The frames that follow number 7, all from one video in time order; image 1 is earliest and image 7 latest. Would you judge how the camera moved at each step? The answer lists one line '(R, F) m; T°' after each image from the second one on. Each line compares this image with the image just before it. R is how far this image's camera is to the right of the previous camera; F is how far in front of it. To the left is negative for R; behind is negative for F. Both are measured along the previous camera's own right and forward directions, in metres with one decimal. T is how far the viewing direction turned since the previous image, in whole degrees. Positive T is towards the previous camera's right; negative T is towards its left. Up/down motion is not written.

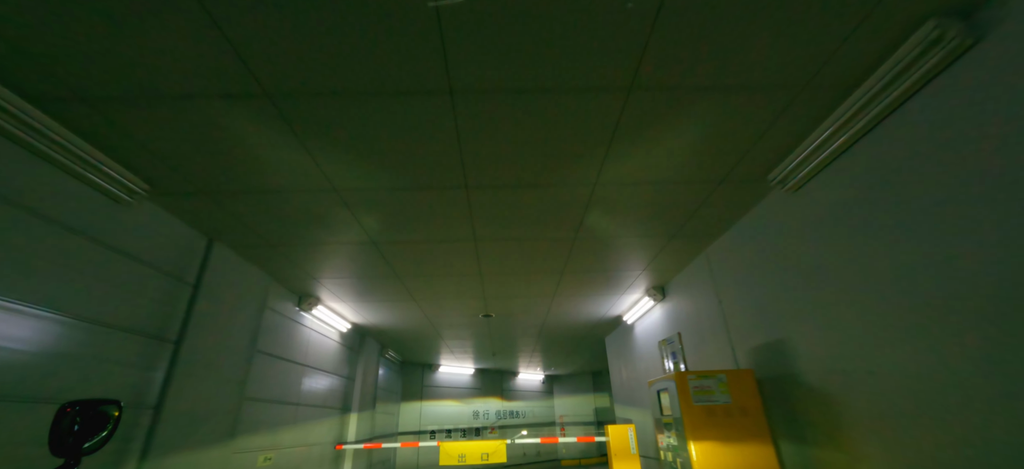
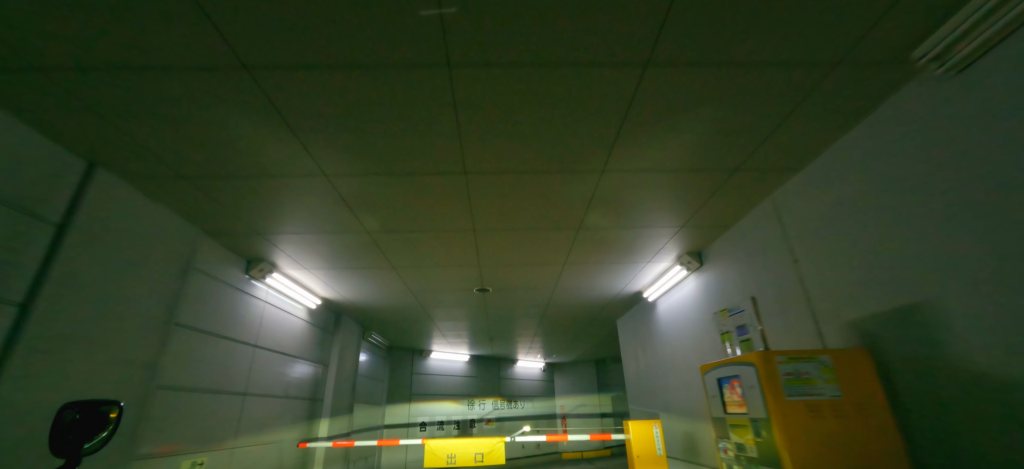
(0.0, +0.9) m; 0°
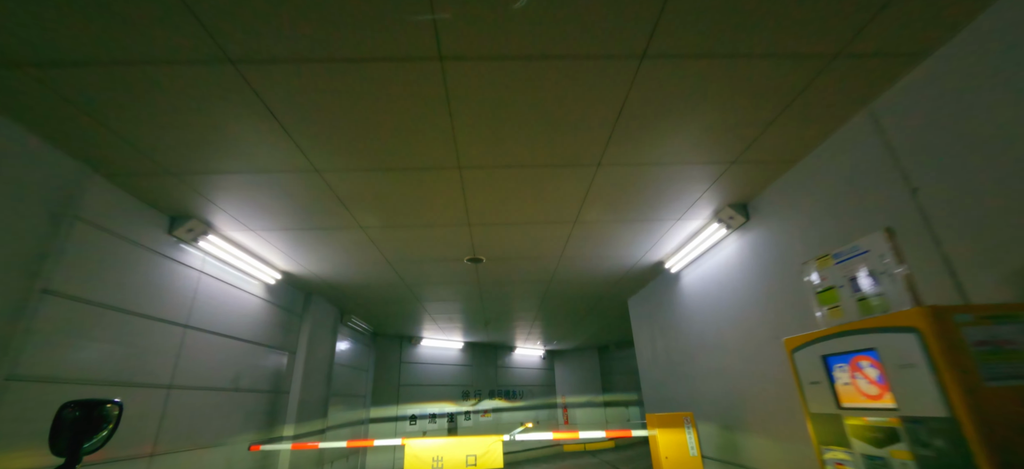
(0.0, +0.7) m; 0°
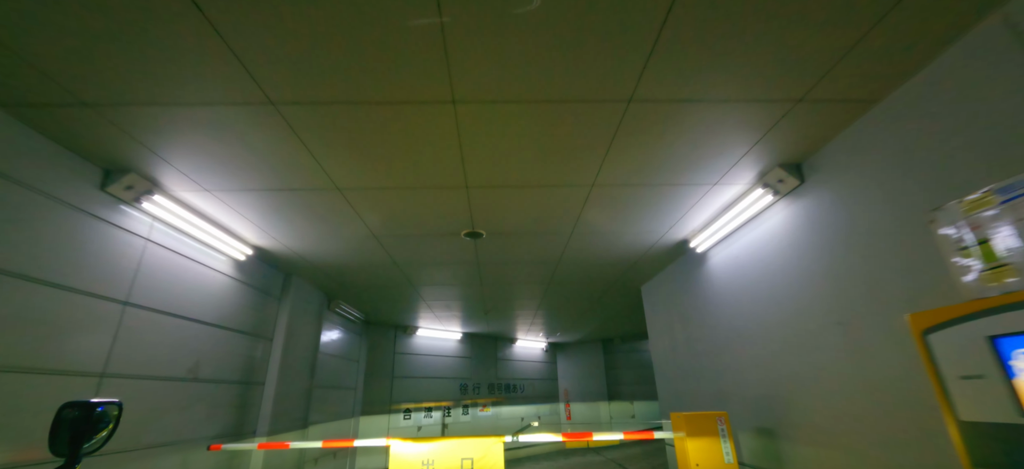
(0.0, +0.5) m; 0°
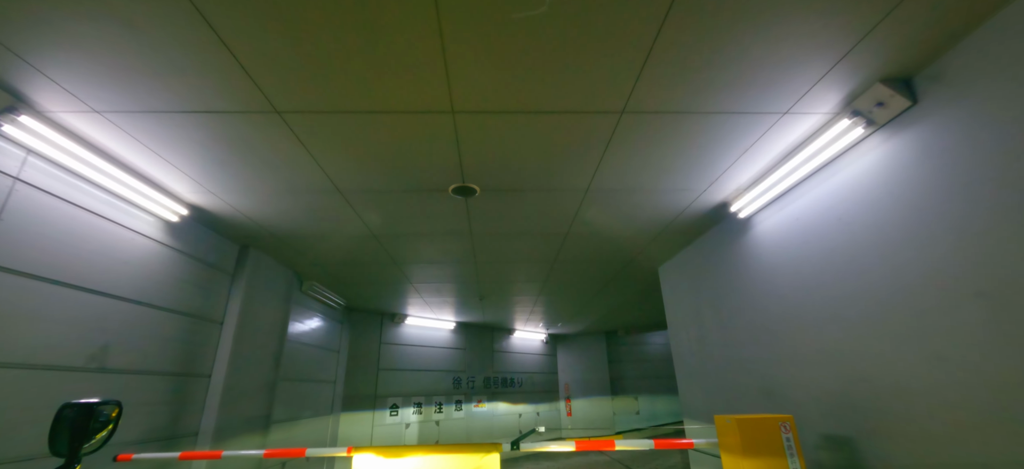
(0.0, +0.6) m; 0°
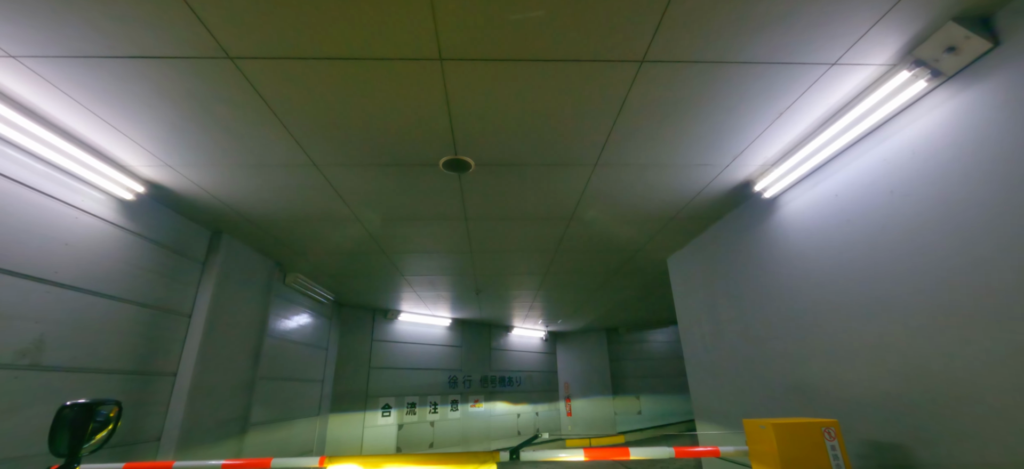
(0.0, +0.3) m; 0°
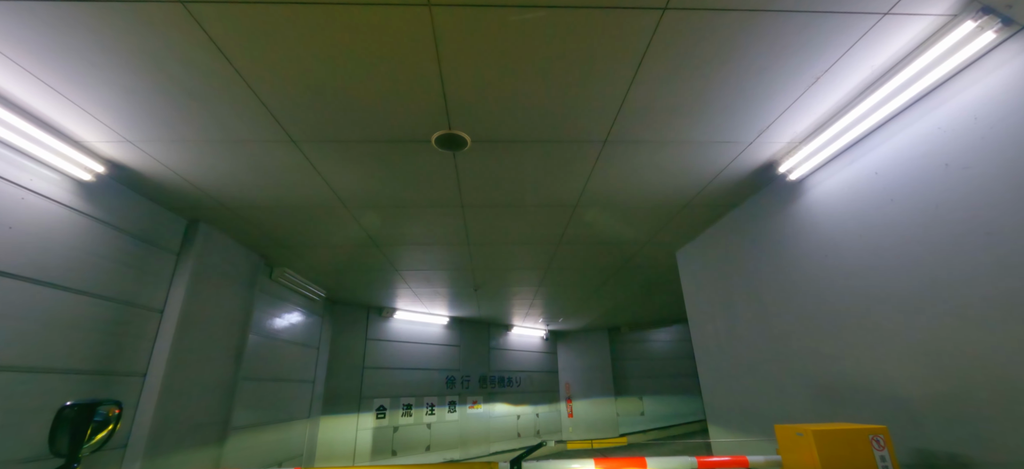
(0.0, +0.2) m; 0°
